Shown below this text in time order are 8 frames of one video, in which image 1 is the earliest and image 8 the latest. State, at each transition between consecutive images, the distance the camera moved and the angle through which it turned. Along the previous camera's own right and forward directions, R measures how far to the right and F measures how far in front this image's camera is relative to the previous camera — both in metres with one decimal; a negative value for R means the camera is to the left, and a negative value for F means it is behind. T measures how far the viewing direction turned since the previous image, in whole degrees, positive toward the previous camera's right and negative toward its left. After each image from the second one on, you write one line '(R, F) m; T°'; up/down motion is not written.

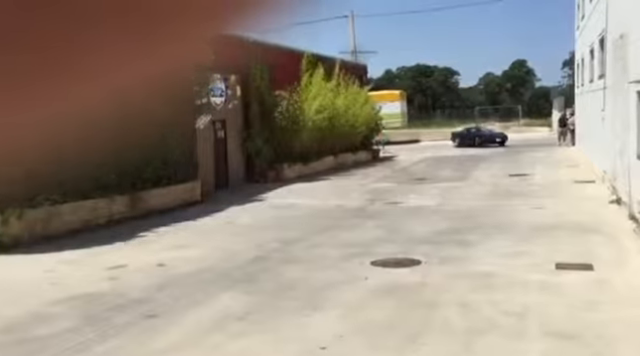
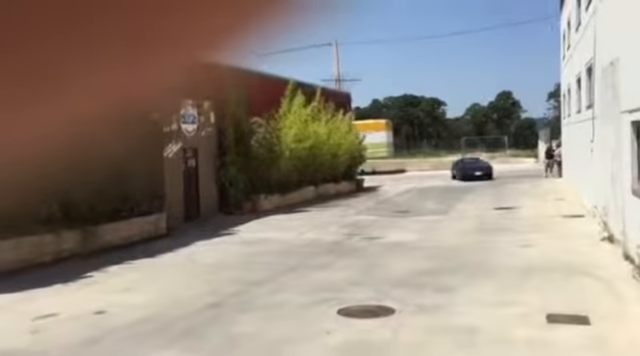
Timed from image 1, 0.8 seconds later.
(+0.3, +0.8) m; +1°
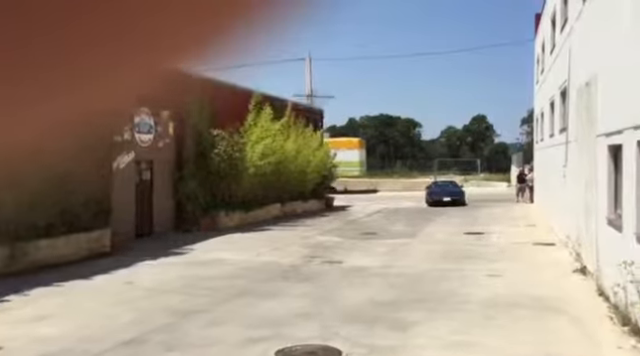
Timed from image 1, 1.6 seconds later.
(+0.3, +0.8) m; +2°
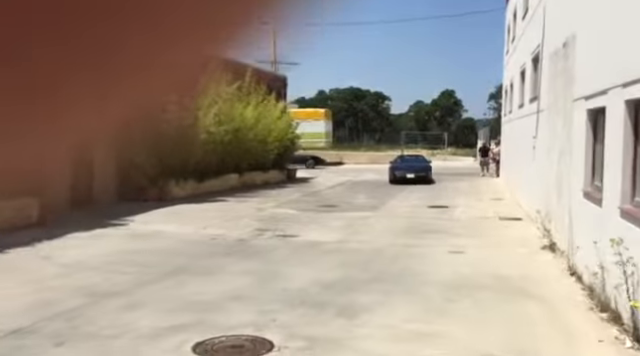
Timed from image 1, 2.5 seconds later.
(+0.3, +1.0) m; +3°
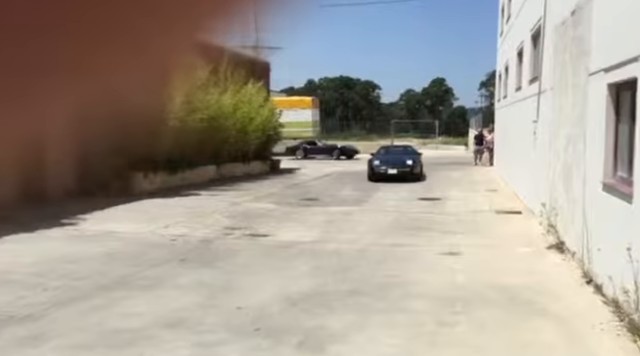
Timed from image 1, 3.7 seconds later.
(+0.3, +1.4) m; +1°
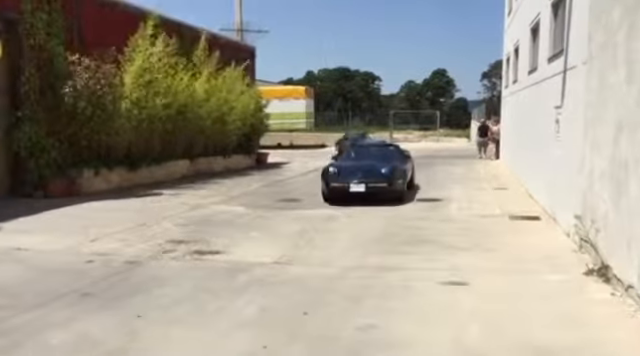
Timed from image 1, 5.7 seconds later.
(+0.4, +2.3) m; 0°
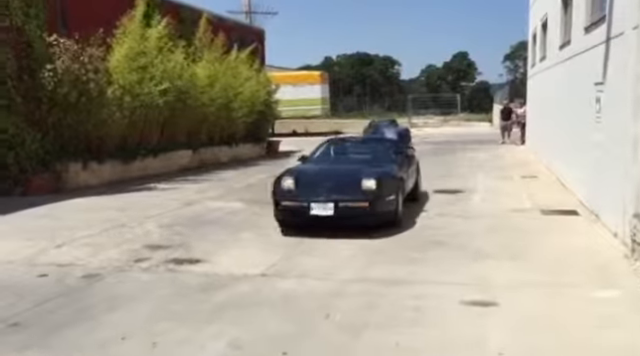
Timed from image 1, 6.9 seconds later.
(+0.2, +1.3) m; -2°
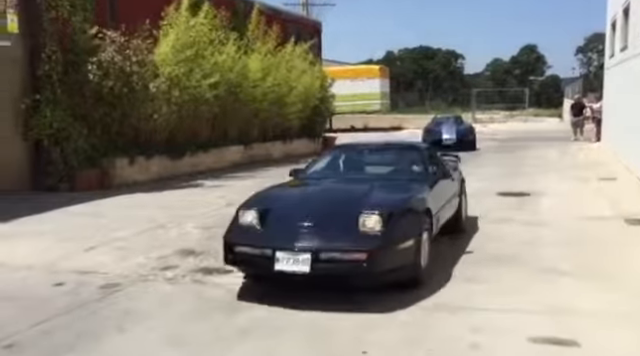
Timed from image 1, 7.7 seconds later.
(+0.1, +0.8) m; -5°
